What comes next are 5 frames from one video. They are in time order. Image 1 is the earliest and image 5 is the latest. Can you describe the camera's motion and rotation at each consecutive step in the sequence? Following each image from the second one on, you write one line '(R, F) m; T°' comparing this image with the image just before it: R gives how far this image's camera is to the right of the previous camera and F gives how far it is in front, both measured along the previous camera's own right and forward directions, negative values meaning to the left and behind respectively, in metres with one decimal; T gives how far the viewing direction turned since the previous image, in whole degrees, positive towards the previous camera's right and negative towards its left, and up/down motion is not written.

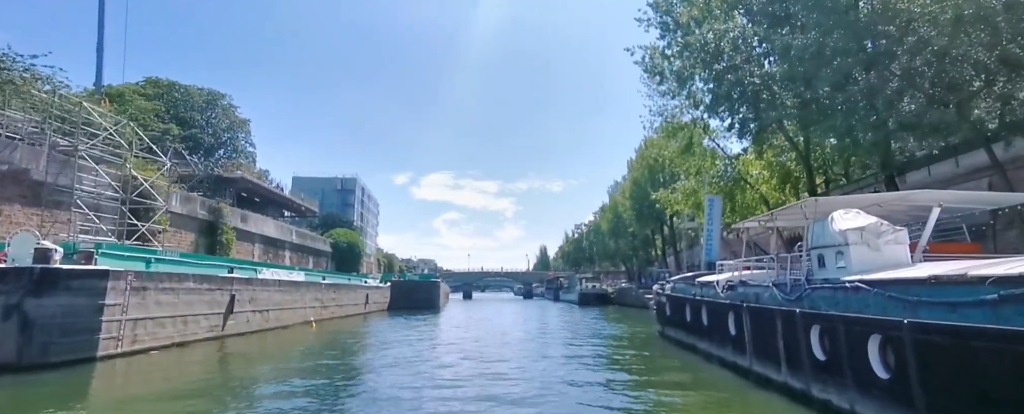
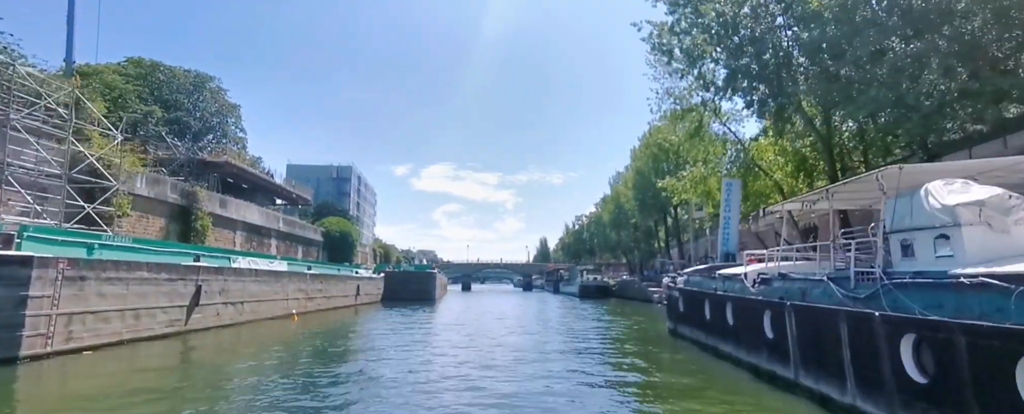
(+0.1, +1.8) m; 0°
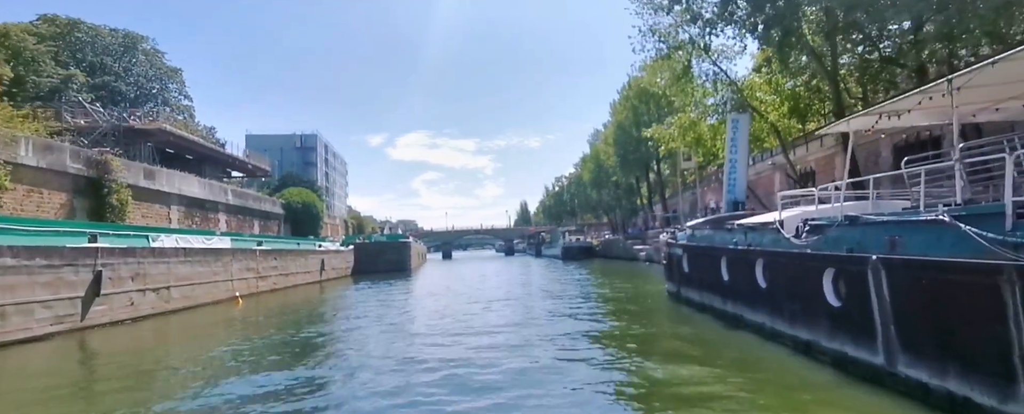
(+0.3, +2.7) m; +2°
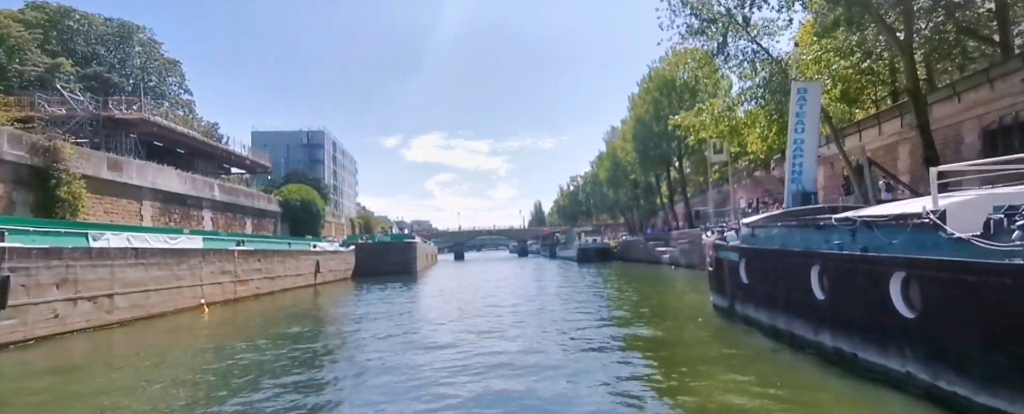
(+0.1, +2.8) m; -2°
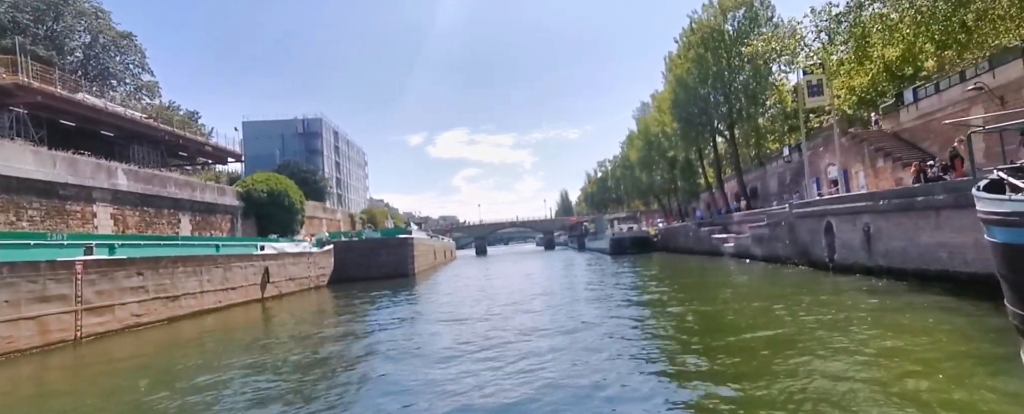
(+0.6, +7.9) m; -3°
